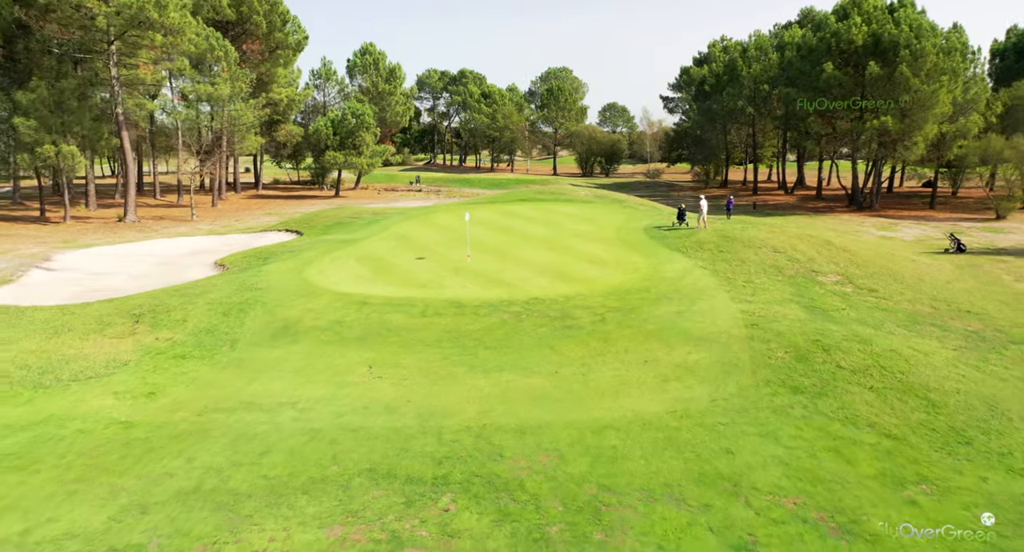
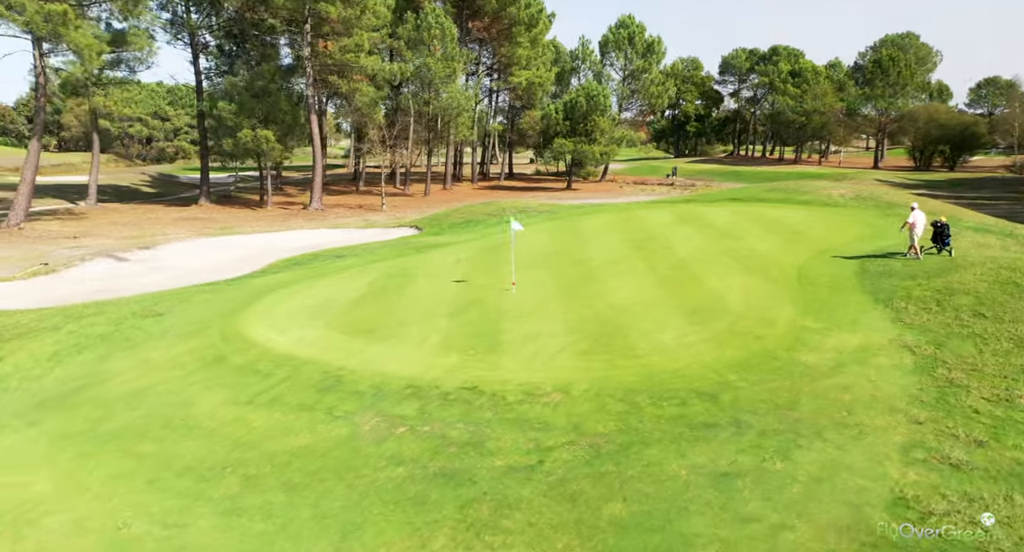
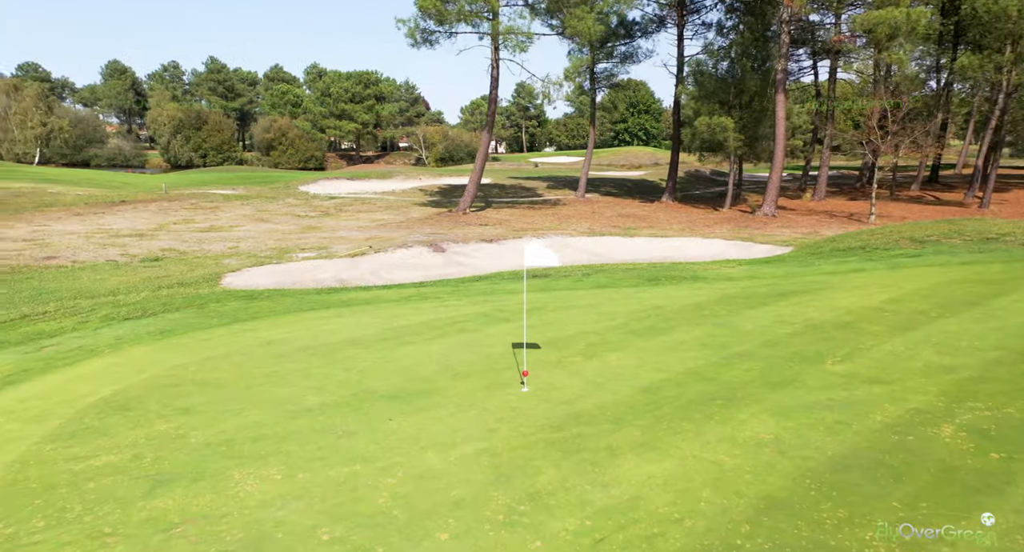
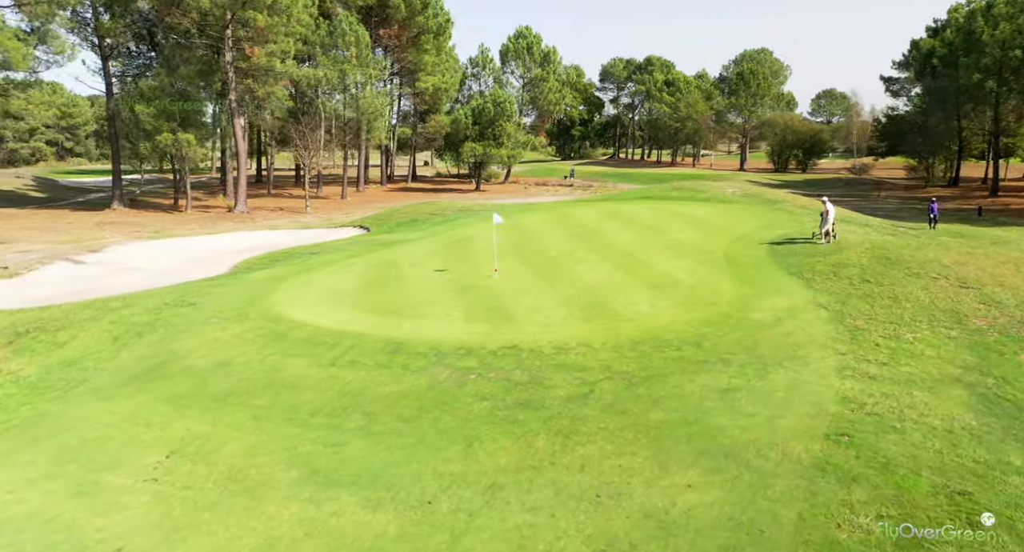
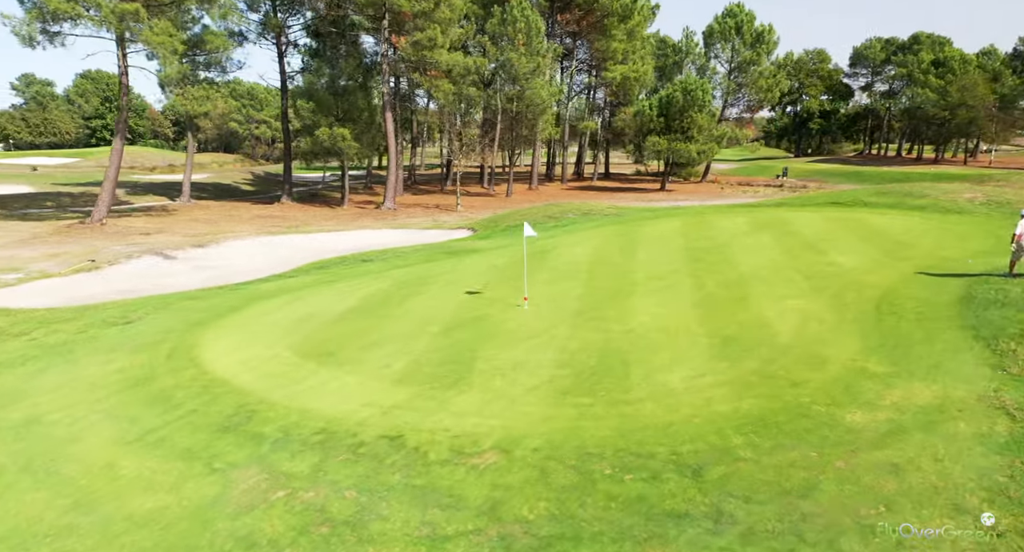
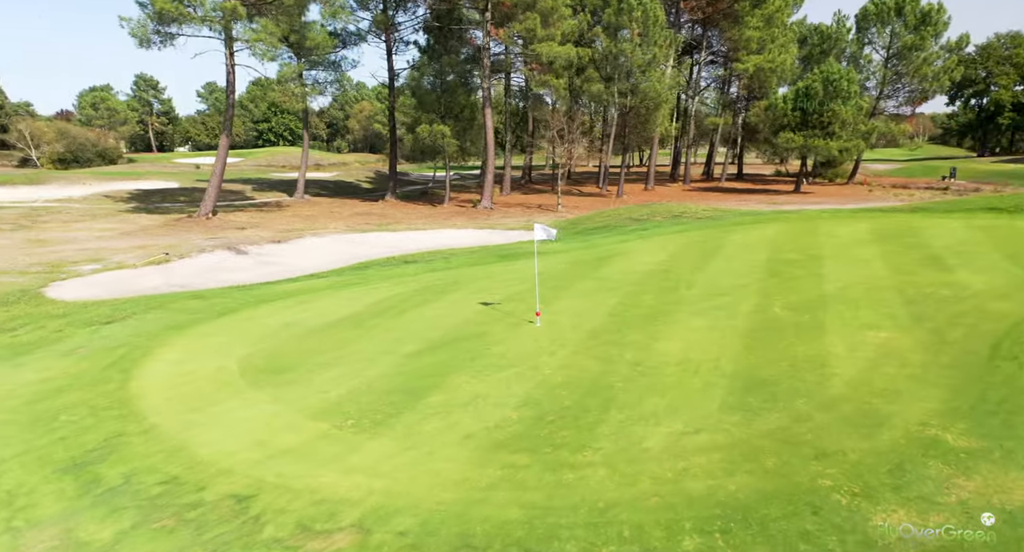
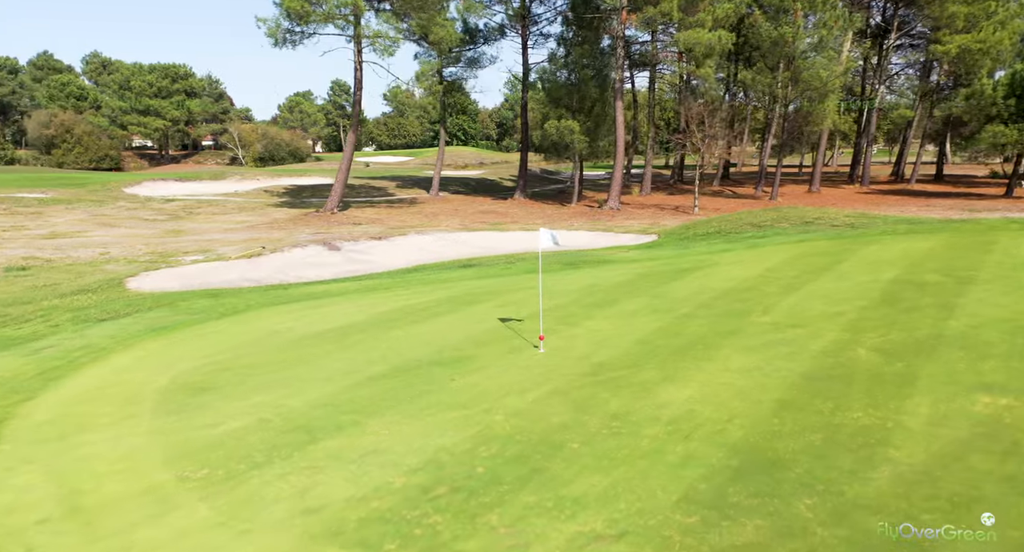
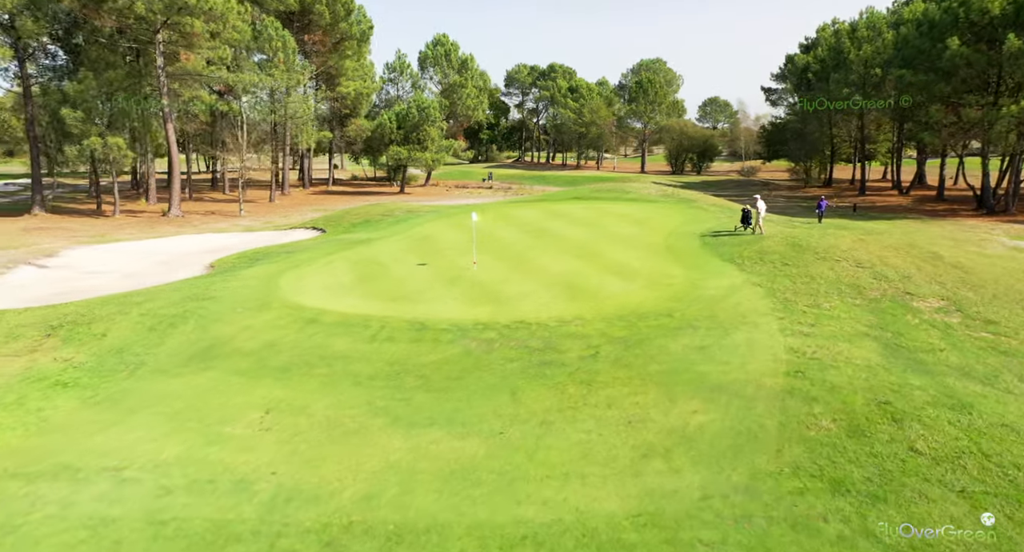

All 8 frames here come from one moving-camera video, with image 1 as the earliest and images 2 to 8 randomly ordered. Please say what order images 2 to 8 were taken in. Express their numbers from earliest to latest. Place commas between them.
8, 4, 2, 5, 6, 7, 3
